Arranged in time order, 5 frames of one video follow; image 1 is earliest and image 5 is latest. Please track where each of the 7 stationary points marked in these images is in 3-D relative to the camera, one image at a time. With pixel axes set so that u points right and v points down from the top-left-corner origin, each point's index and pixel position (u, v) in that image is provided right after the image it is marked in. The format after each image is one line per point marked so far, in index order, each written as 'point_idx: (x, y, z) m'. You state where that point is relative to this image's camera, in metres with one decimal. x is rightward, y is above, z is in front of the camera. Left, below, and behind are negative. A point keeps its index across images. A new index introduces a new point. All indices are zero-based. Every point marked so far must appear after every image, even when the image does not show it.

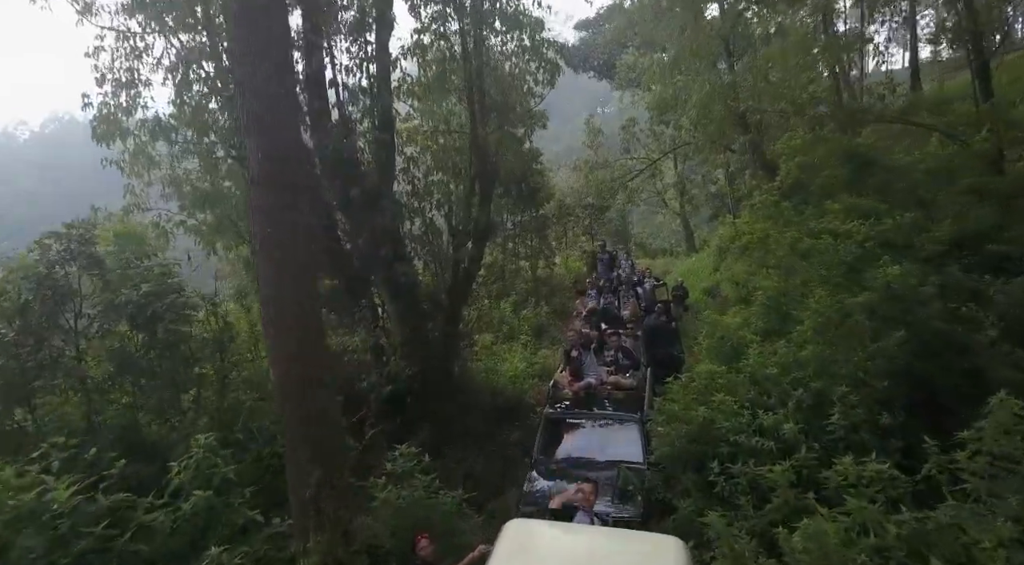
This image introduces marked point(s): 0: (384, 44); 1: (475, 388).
0: (-1.8, +3.3, +10.2) m
1: (-0.6, -1.6, +11.0) m
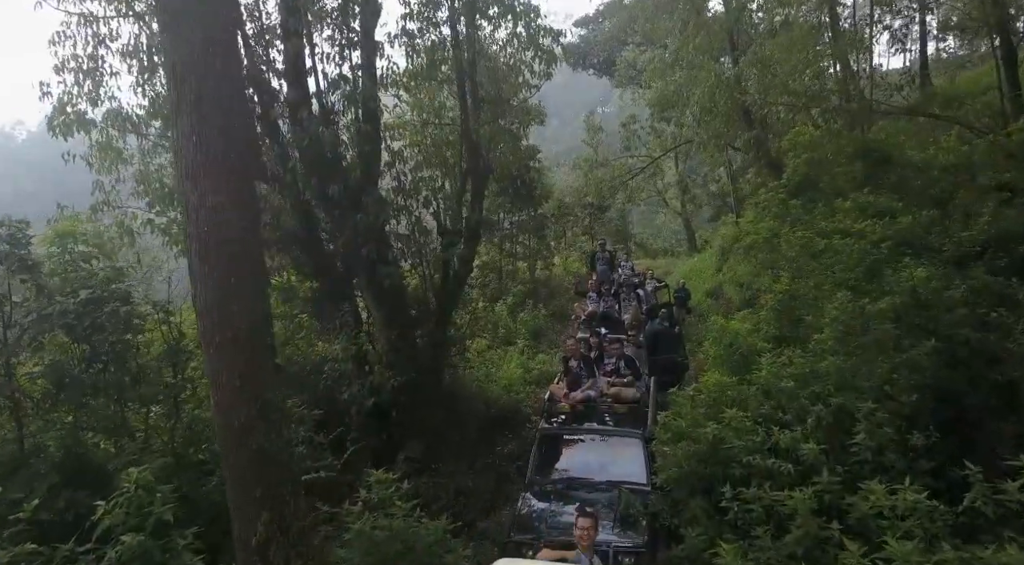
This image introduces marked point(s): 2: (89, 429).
0: (-1.9, +3.3, +9.6) m
1: (-0.7, -1.7, +10.3) m
2: (-3.6, -1.3, +6.3) m
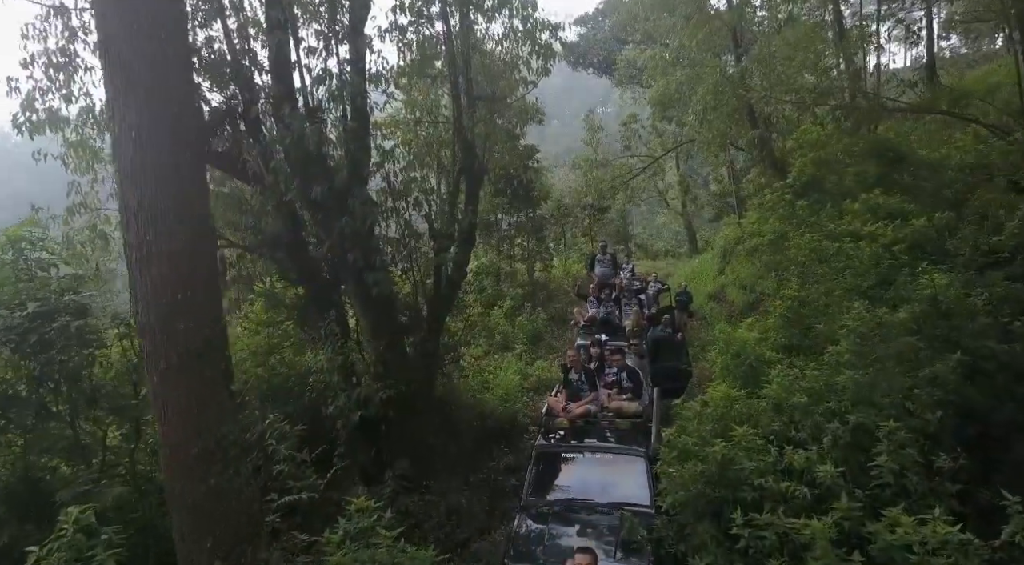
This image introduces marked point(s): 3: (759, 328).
0: (-1.9, +3.2, +9.1) m
1: (-0.7, -1.7, +9.9) m
2: (-3.7, -1.3, +5.8) m
3: (+3.4, -0.6, +10.0) m
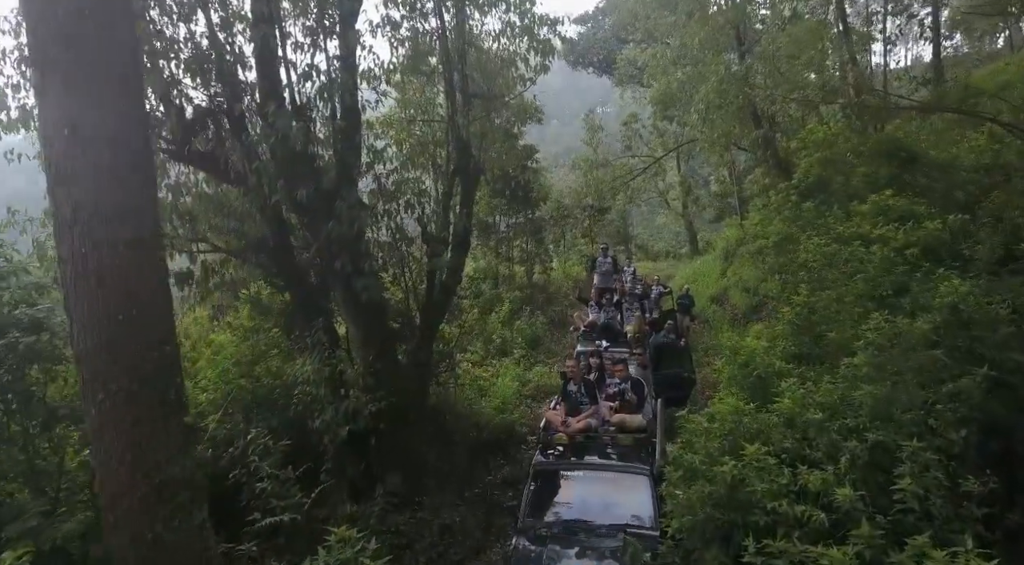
0: (-2.0, +3.2, +8.7) m
1: (-0.8, -1.8, +9.5) m
2: (-3.7, -1.4, +5.4) m
3: (+3.3, -0.7, +9.6) m
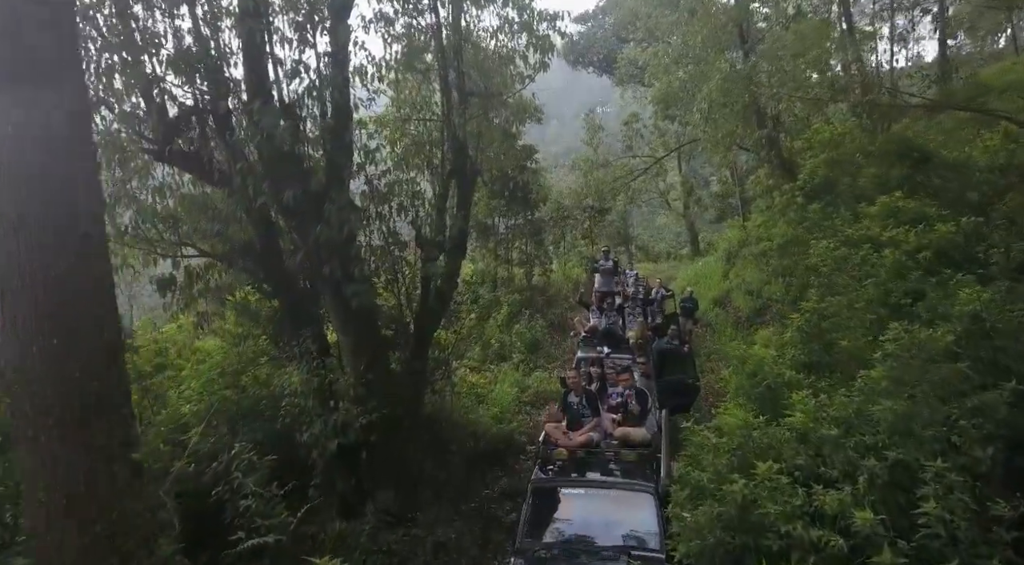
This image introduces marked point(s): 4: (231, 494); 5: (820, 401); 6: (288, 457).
0: (-2.0, +3.1, +8.3) m
1: (-0.8, -1.9, +9.1) m
2: (-3.7, -1.5, +5.1) m
3: (+3.3, -0.8, +9.3) m
4: (-2.6, -1.9, +6.7) m
5: (+2.8, -1.1, +6.6) m
6: (-2.3, -1.8, +7.6) m
